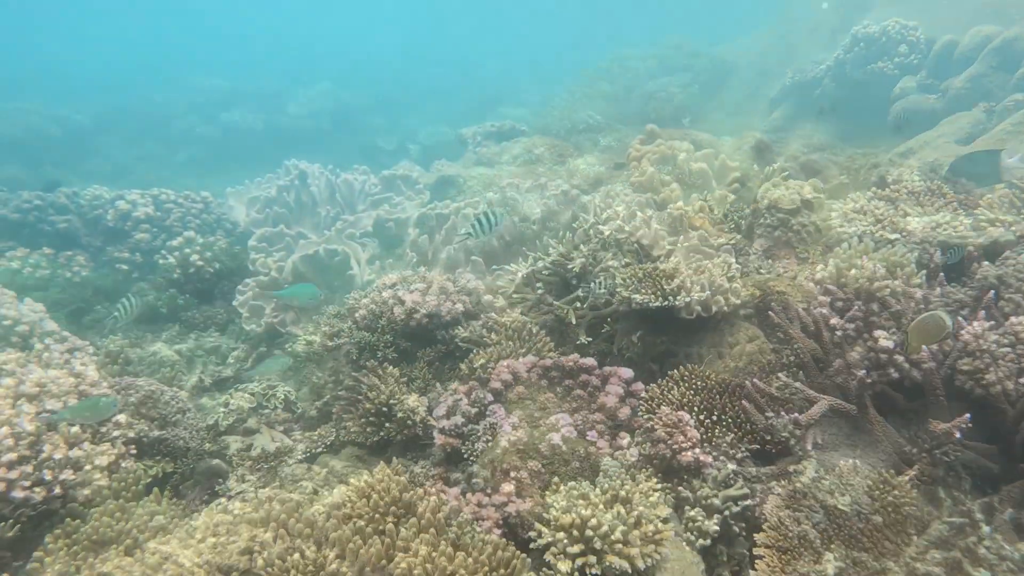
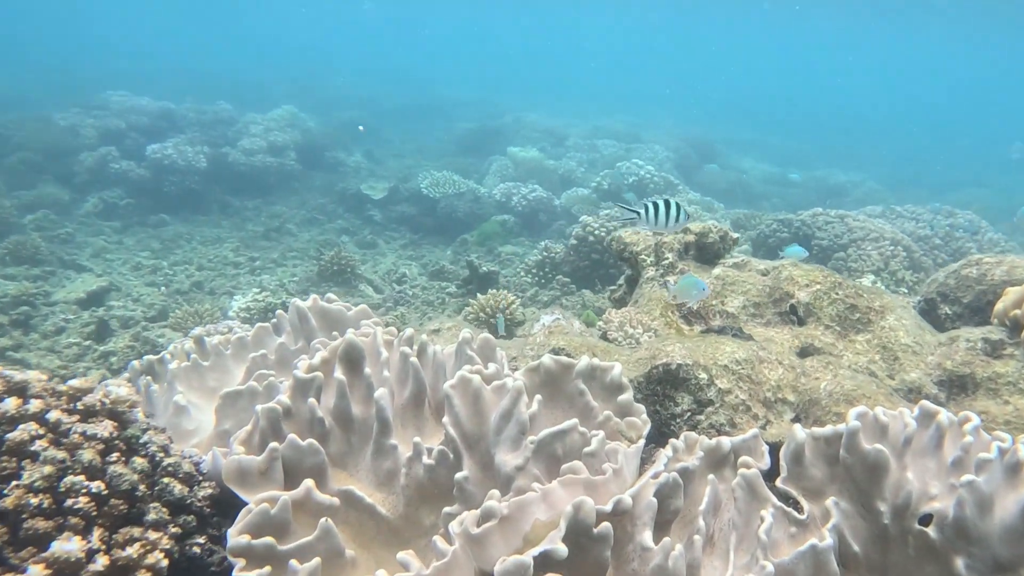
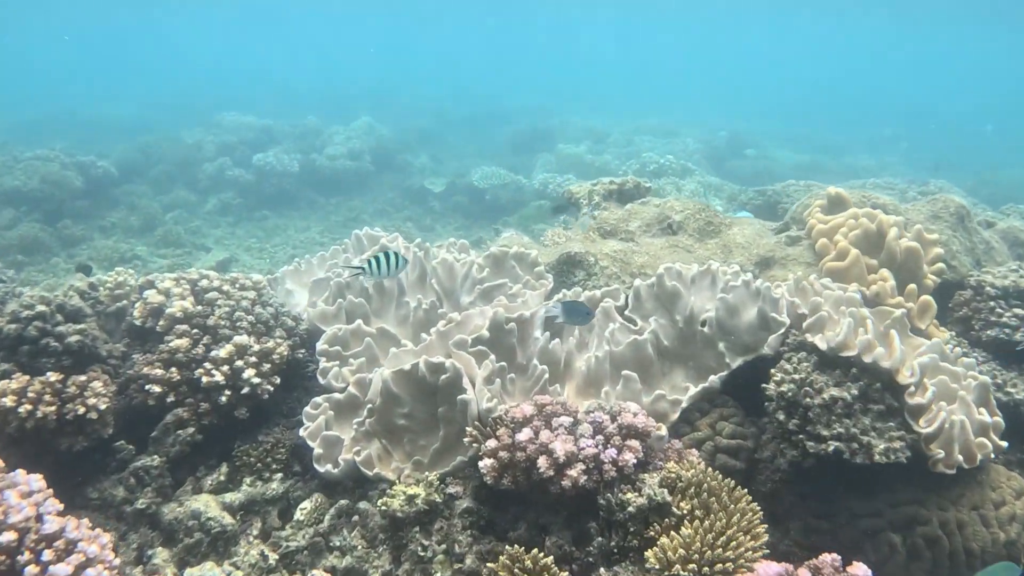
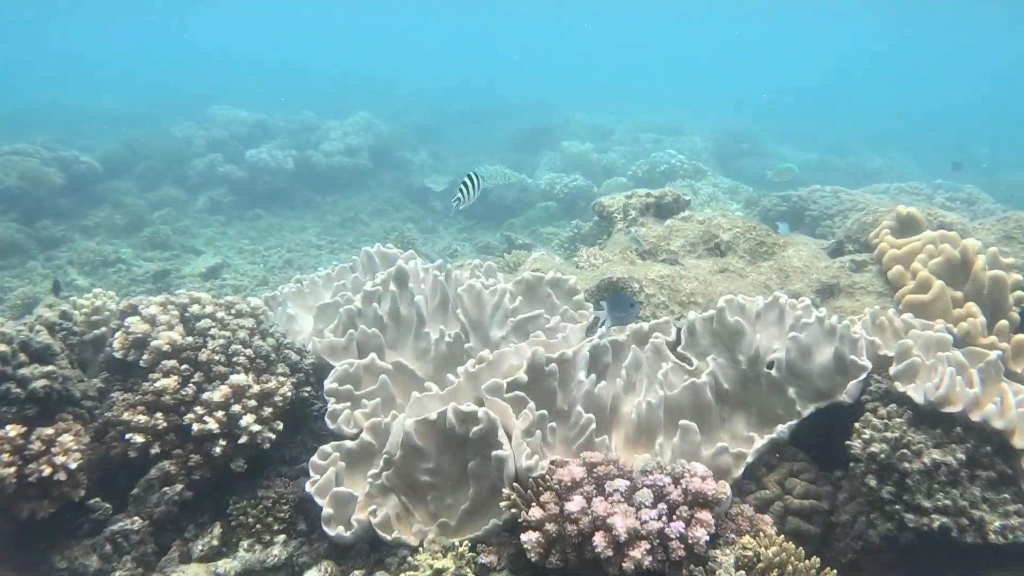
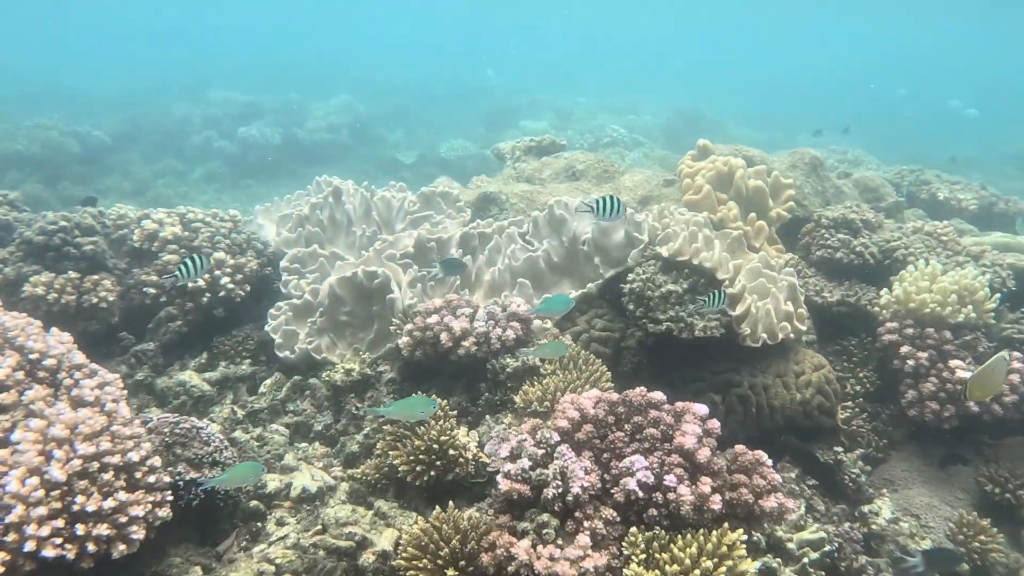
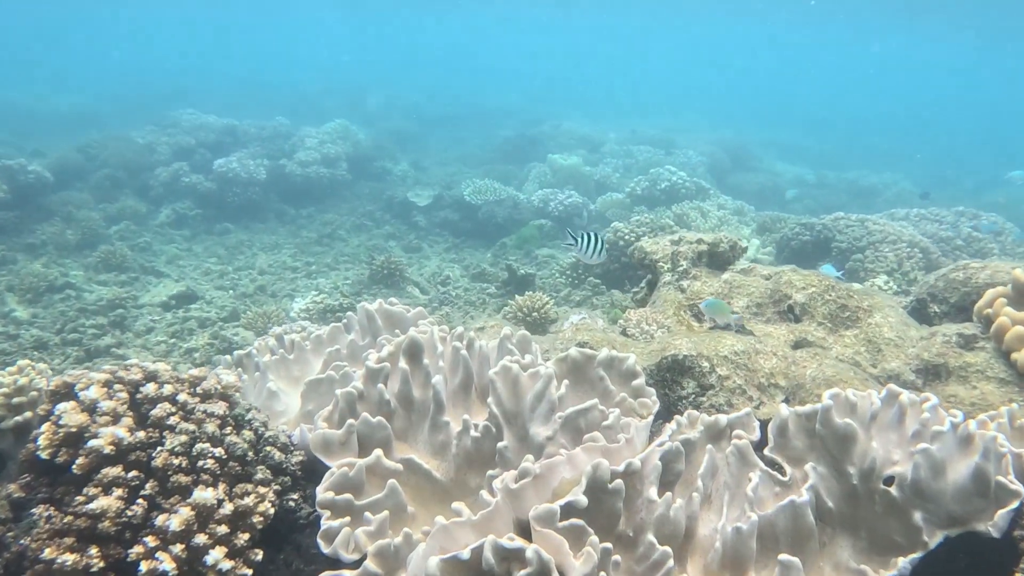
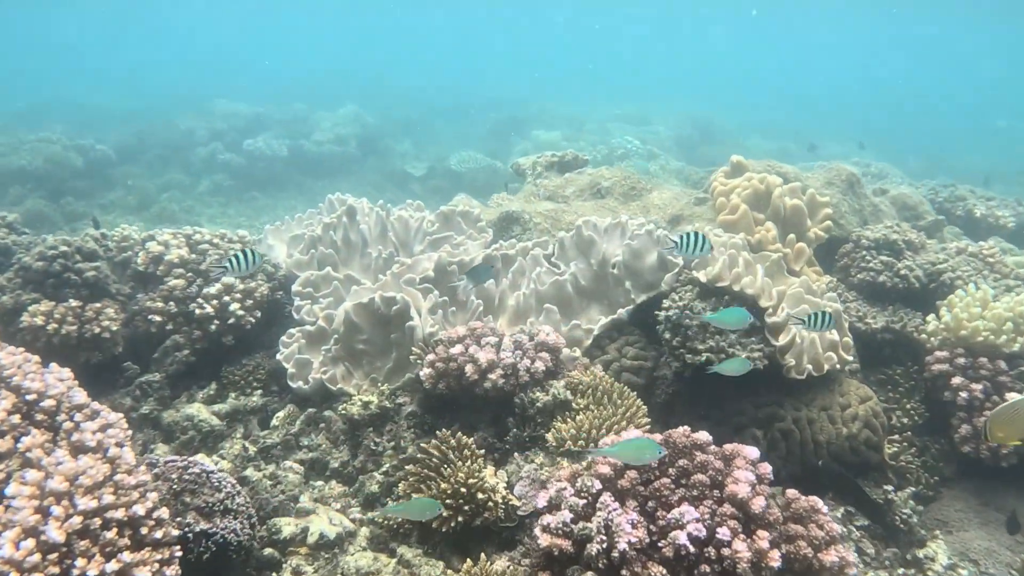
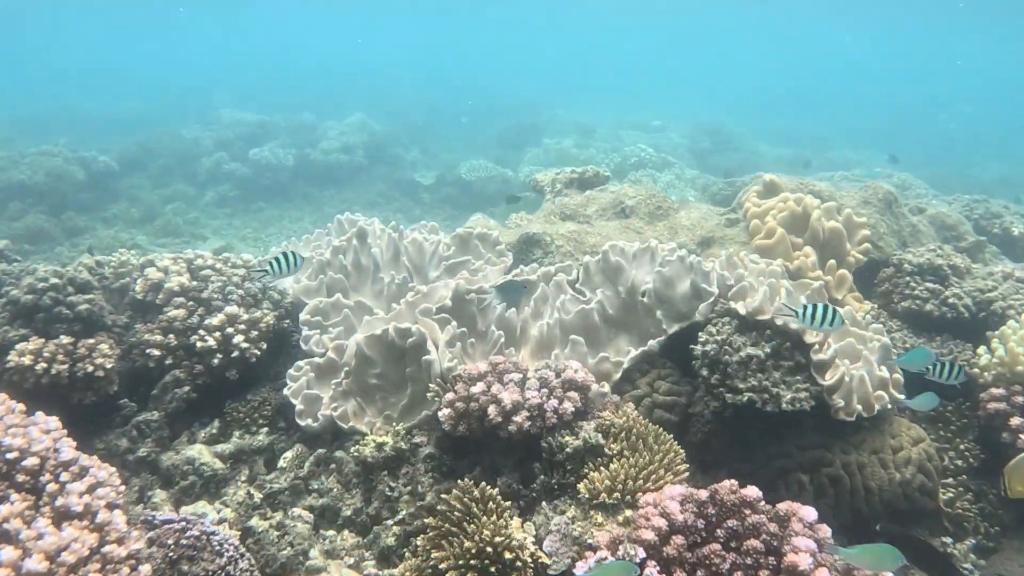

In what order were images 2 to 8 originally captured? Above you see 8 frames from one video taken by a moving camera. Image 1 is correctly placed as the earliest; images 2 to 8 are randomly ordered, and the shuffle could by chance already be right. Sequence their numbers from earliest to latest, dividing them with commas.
5, 7, 8, 3, 4, 6, 2
